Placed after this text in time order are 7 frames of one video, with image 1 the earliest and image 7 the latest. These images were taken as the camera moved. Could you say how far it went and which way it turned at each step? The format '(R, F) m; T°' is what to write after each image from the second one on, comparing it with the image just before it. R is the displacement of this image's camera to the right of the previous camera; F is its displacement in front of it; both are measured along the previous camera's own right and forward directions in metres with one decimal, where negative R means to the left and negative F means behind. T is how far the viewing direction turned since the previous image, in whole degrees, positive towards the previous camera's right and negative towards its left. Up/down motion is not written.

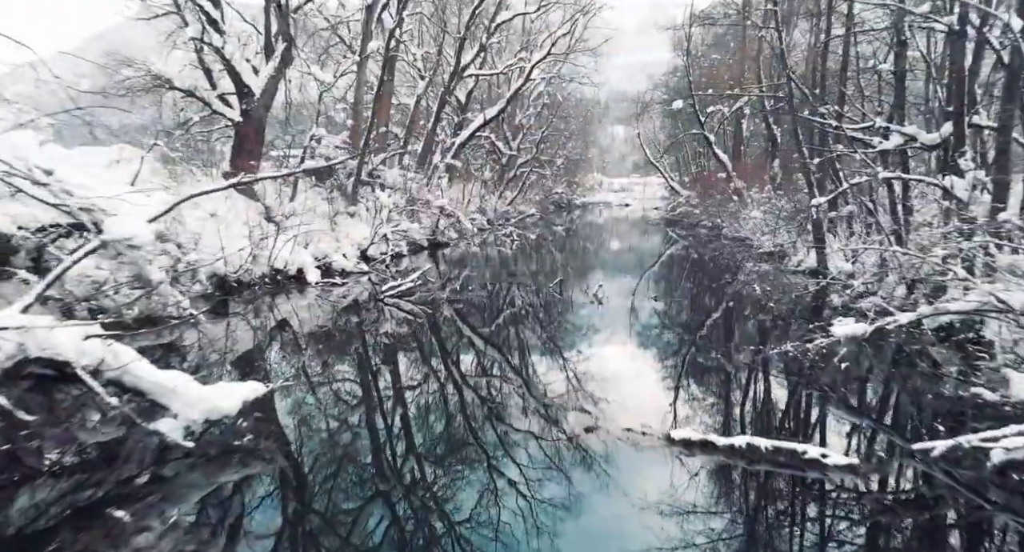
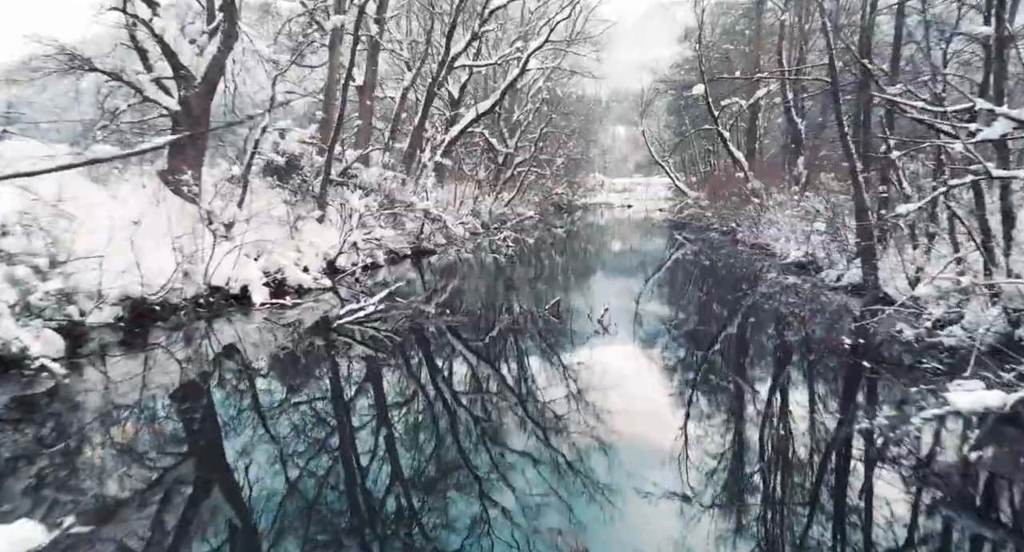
(+0.2, +1.5) m; 0°
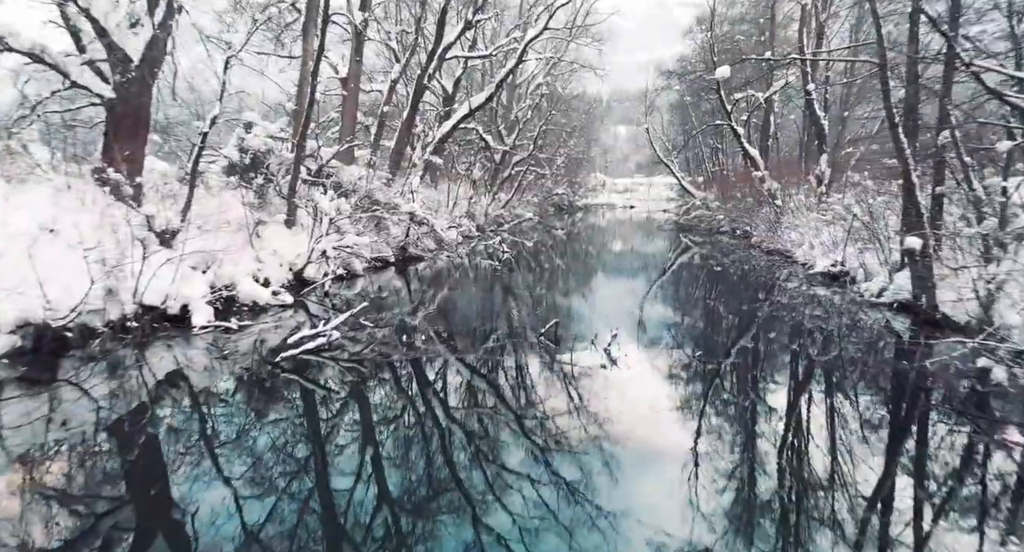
(+0.1, +1.1) m; 0°
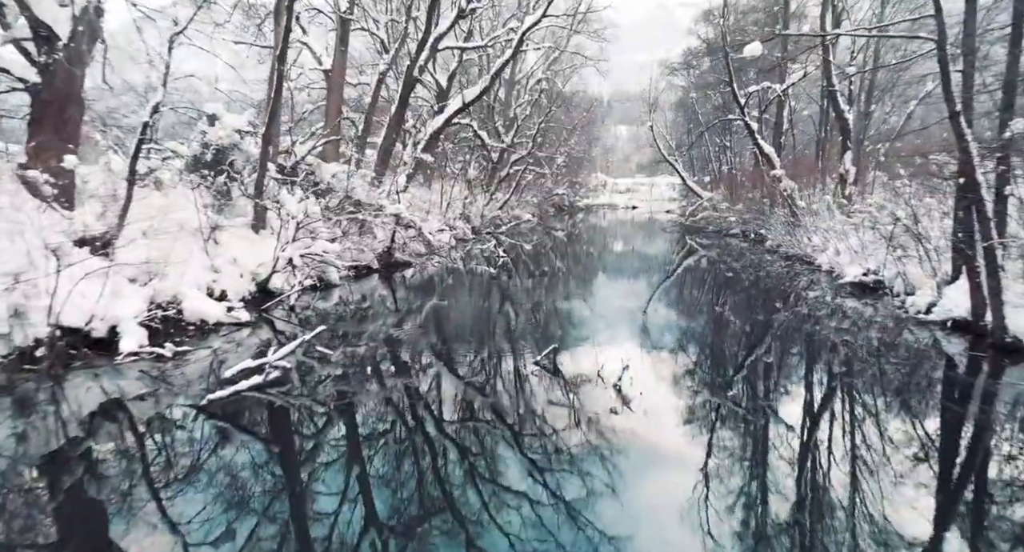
(+0.1, +1.0) m; 0°
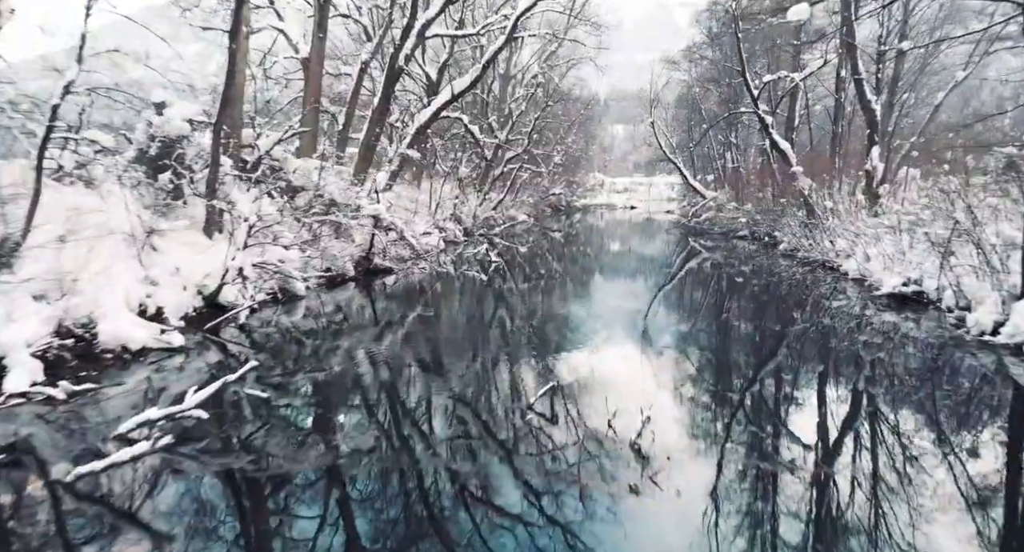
(+0.1, +1.0) m; 0°
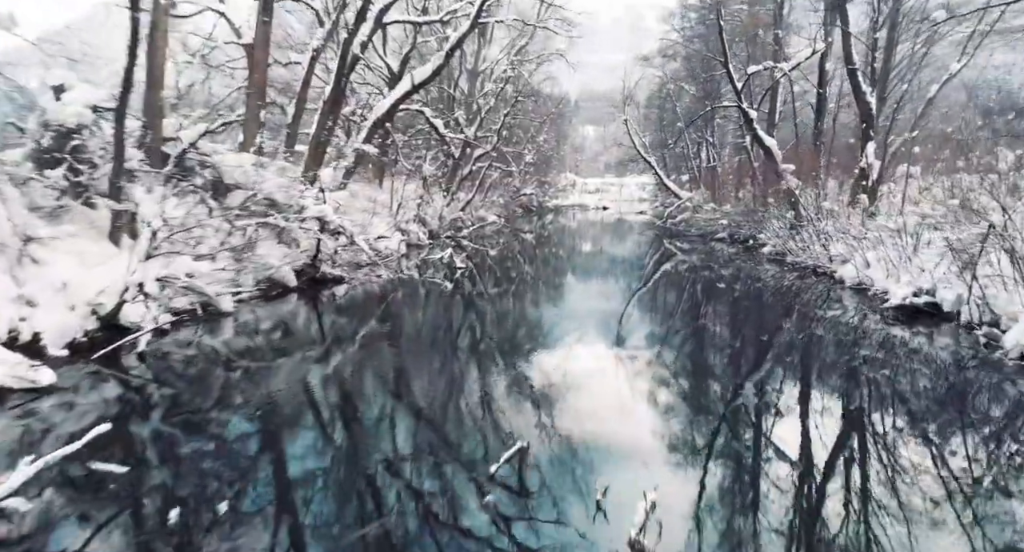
(+0.1, +1.0) m; +3°
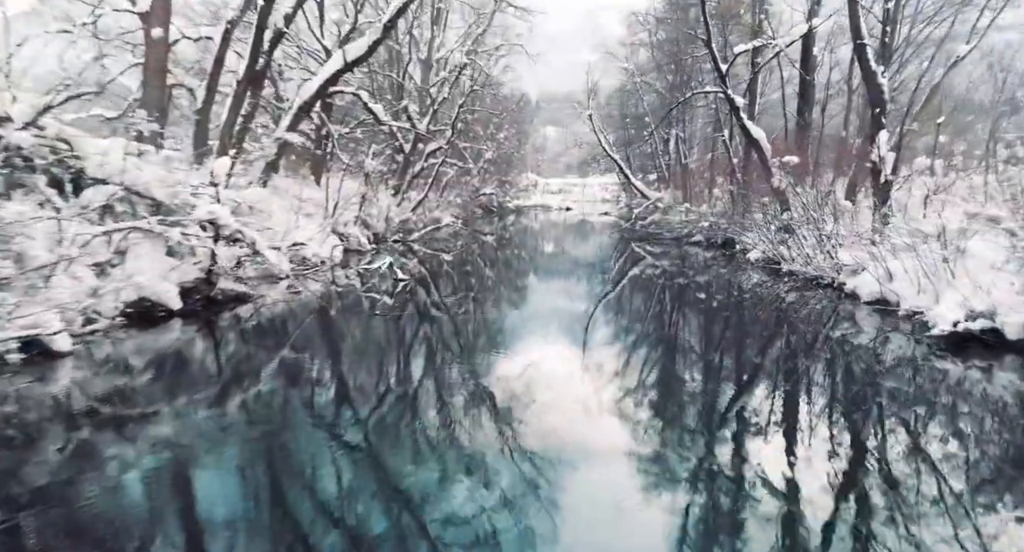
(+0.1, +1.5) m; +4°
